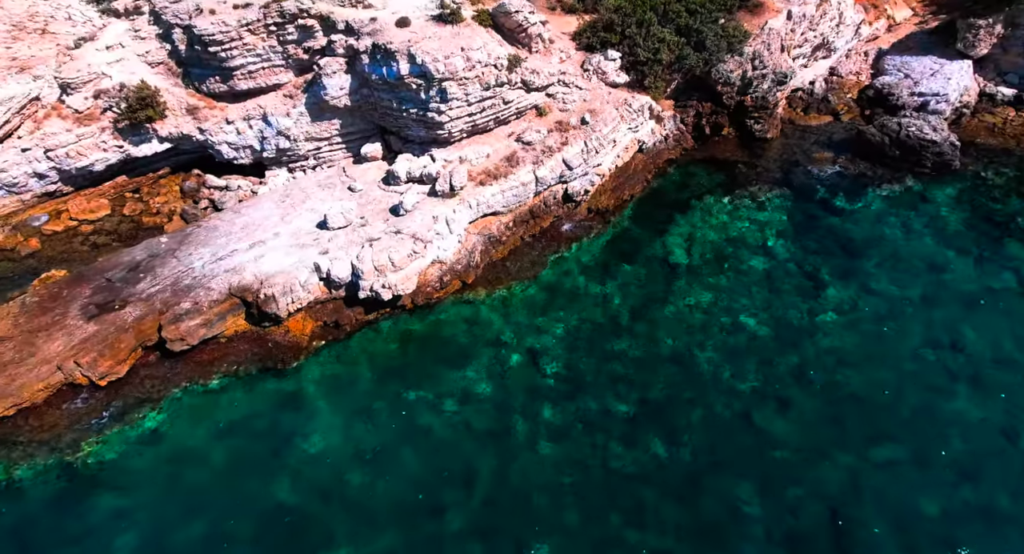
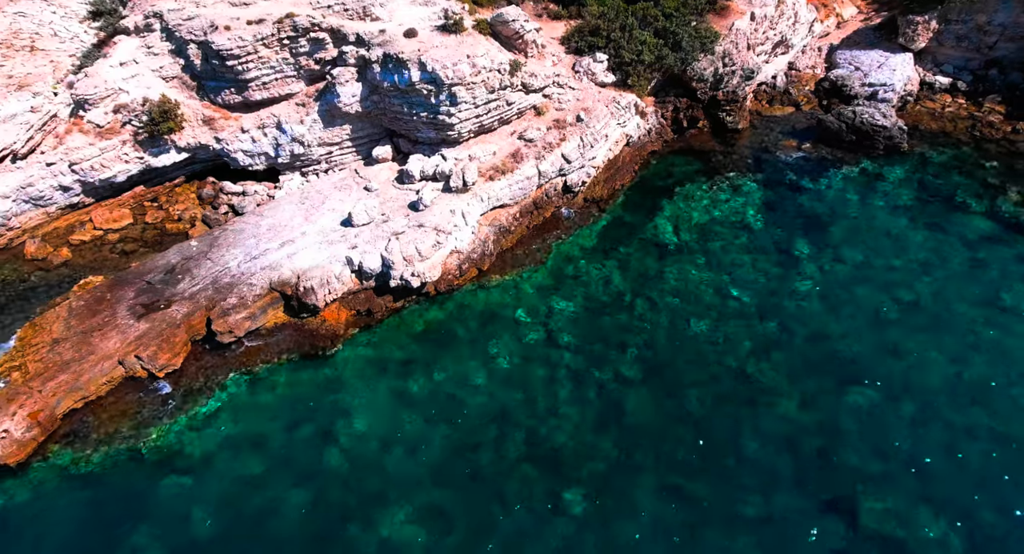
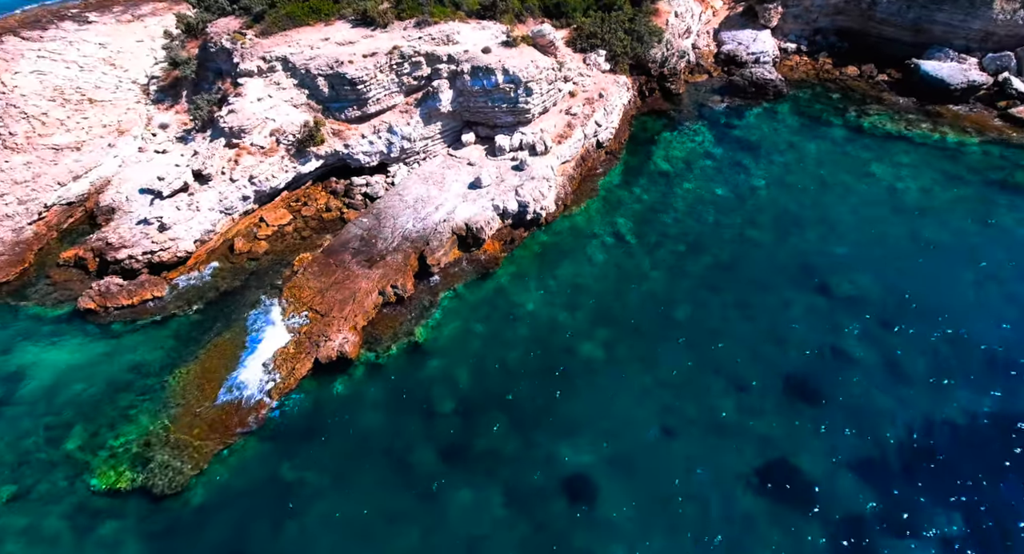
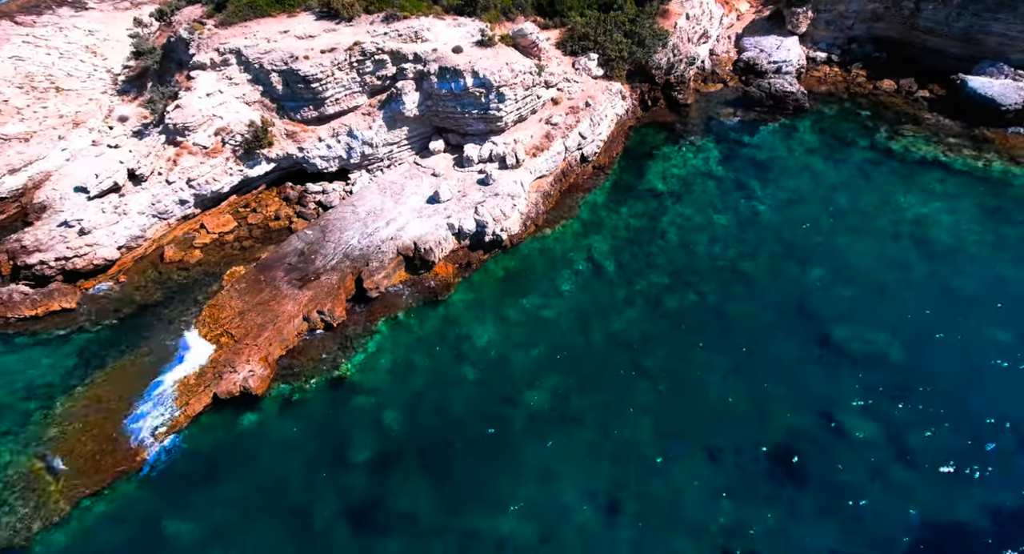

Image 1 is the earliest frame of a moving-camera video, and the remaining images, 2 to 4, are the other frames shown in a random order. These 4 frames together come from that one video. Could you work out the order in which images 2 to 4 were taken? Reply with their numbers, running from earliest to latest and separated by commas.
2, 4, 3
